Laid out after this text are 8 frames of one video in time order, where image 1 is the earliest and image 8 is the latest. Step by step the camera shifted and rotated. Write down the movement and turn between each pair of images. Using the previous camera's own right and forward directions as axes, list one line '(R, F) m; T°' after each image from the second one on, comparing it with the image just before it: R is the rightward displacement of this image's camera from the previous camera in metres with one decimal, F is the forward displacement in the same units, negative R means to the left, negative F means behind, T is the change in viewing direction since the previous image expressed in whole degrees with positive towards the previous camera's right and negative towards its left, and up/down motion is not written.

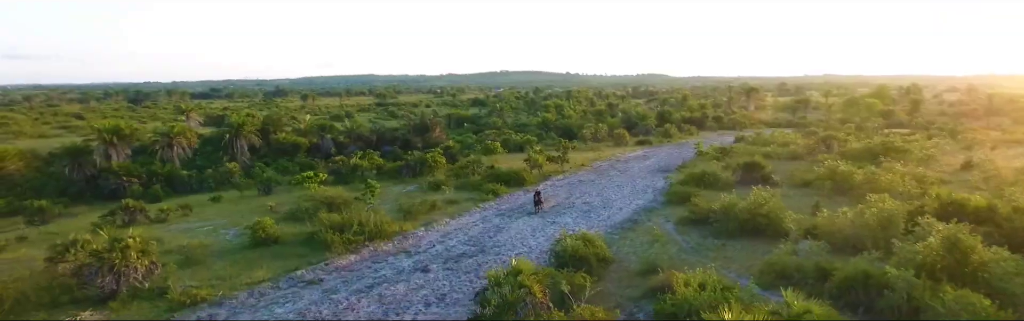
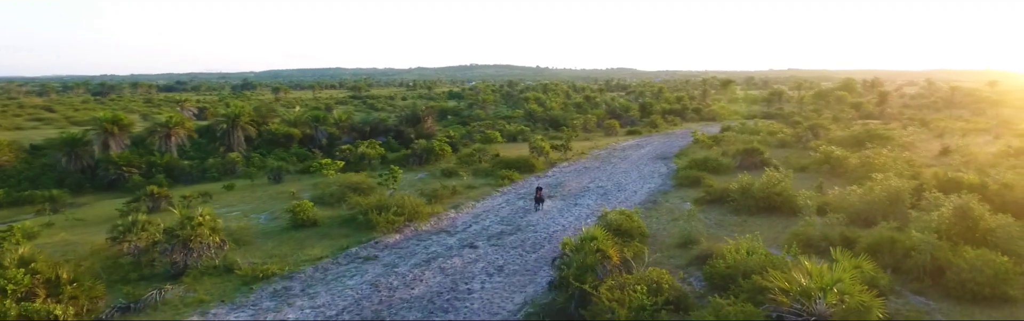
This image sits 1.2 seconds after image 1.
(-2.2, -1.1) m; +3°
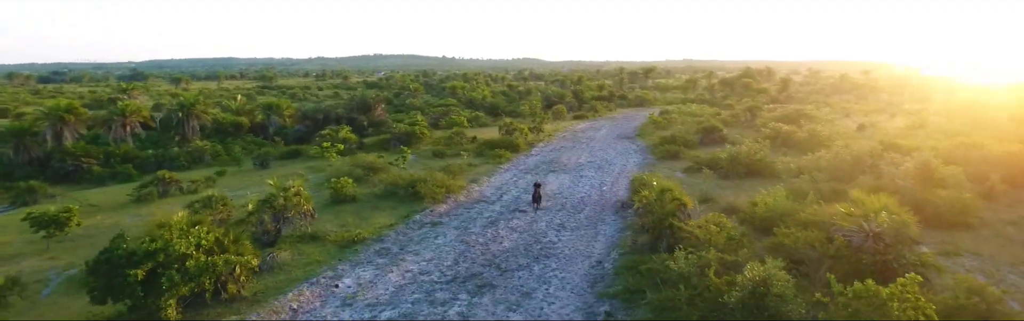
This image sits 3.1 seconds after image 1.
(-4.6, -2.1) m; +9°
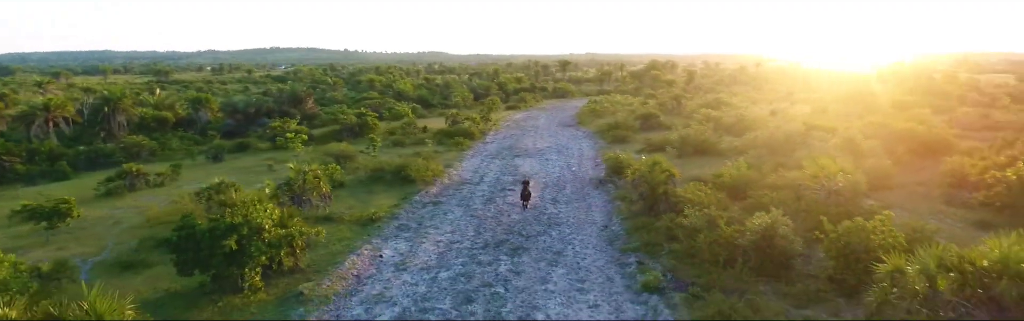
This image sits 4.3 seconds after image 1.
(-3.0, -1.6) m; +9°
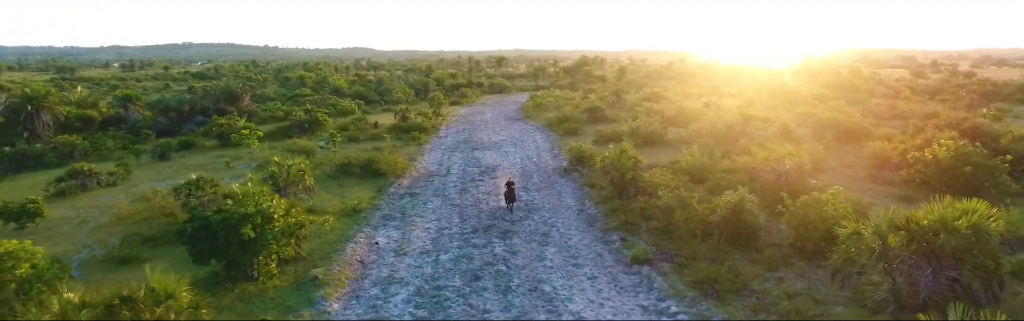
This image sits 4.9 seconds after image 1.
(-1.6, -1.0) m; +7°
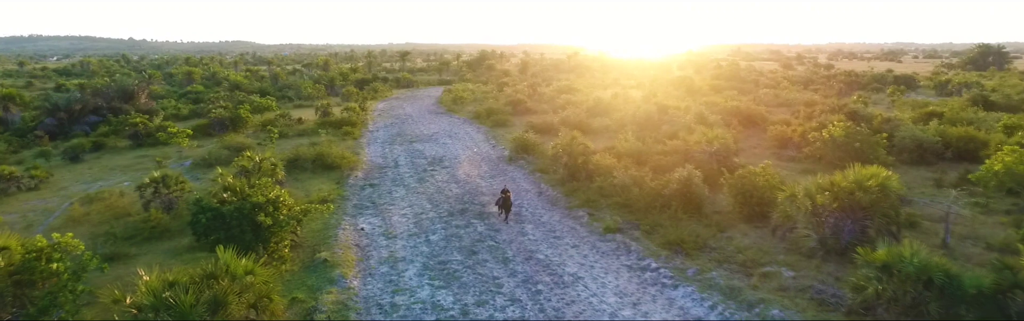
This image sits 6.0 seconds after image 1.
(-2.2, -1.5) m; +10°
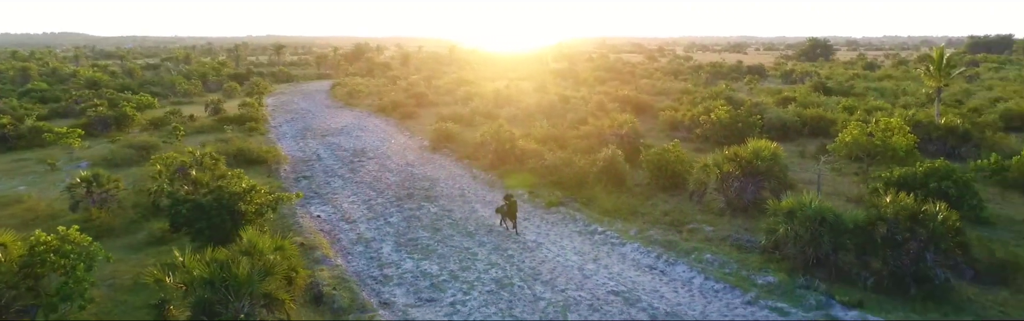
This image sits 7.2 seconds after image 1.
(-2.2, -1.6) m; +11°
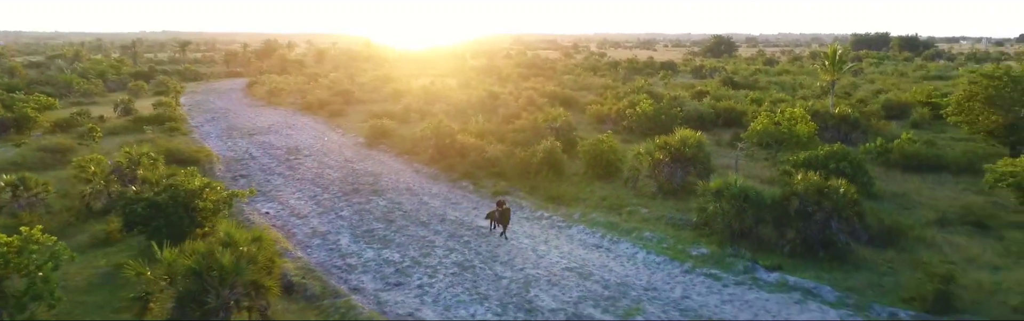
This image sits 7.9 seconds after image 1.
(-0.9, -0.9) m; +8°
